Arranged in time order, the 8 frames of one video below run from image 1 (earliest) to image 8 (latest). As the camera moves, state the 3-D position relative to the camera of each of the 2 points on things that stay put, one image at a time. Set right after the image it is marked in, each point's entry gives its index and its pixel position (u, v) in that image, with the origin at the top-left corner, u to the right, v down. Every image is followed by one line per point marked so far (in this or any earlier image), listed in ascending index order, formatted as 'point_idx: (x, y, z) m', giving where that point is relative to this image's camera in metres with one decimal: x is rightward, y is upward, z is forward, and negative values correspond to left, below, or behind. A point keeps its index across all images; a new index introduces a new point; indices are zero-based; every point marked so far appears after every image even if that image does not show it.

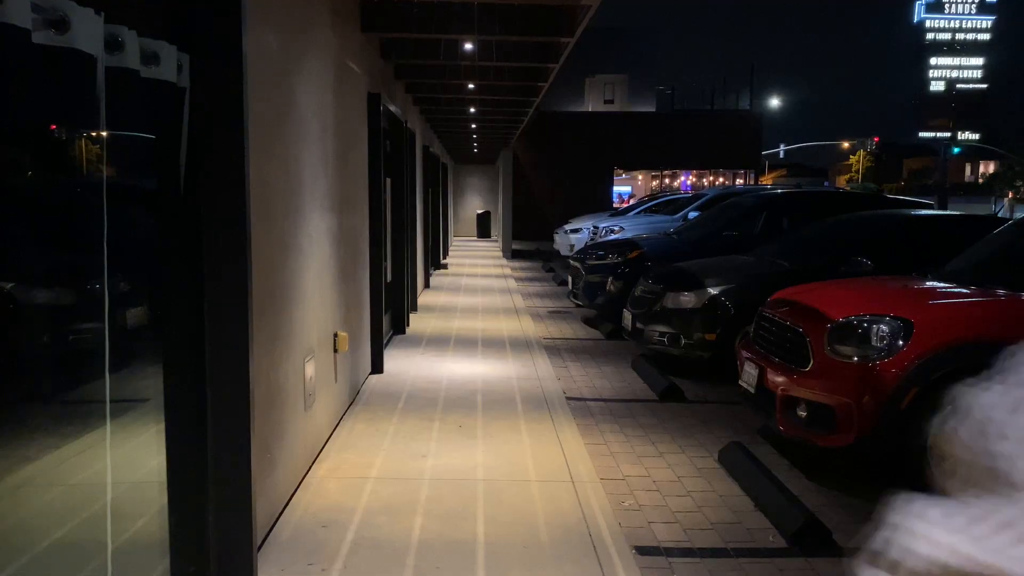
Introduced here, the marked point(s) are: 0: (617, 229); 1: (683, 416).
0: (+1.7, +1.0, +13.8) m
1: (+1.1, -0.9, +5.7) m
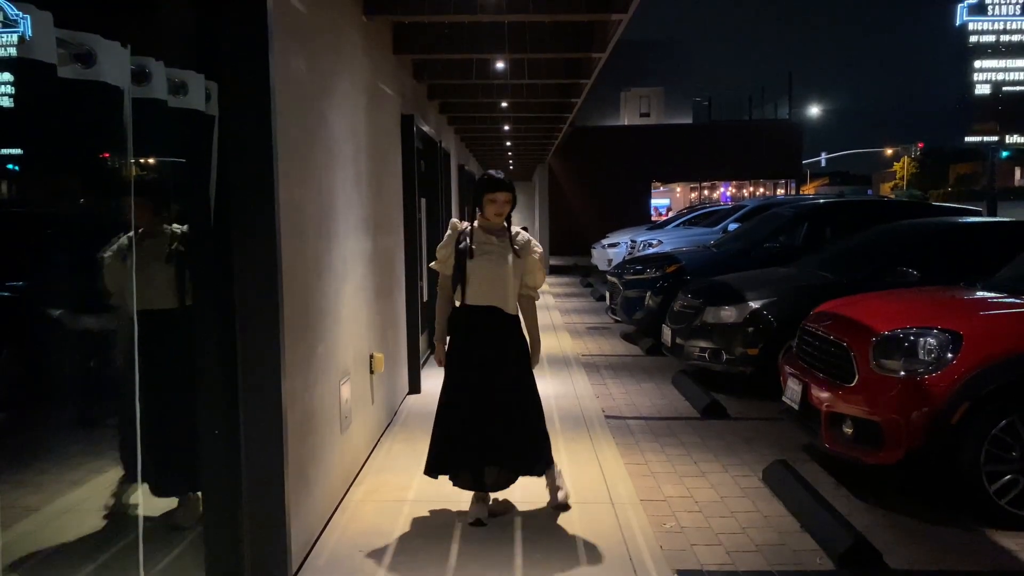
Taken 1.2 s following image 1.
0: (+2.3, +0.7, +13.7) m
1: (+1.4, -0.9, +5.5) m
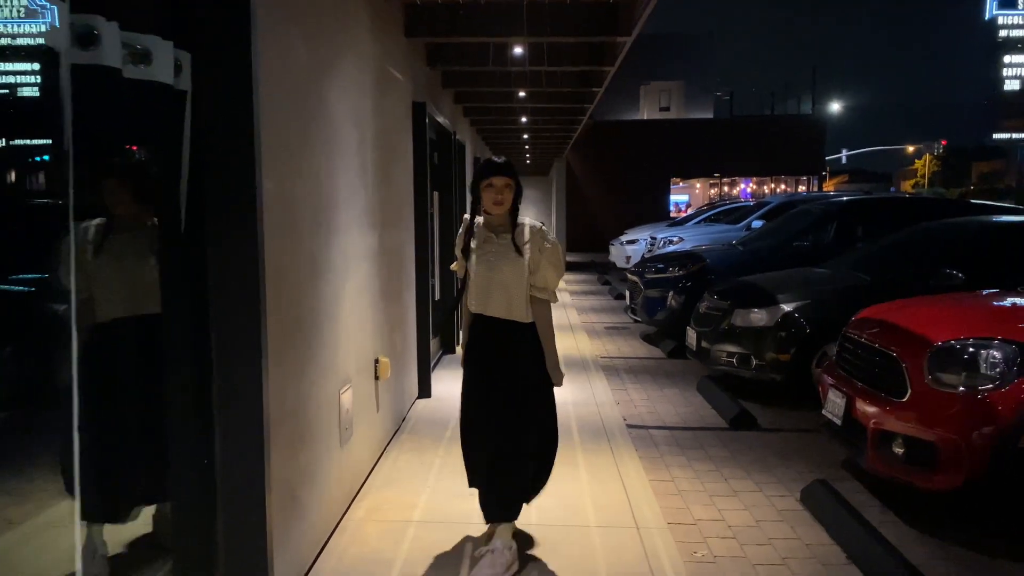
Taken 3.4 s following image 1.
0: (+2.6, +0.7, +13.3) m
1: (+1.5, -1.0, +5.1) m
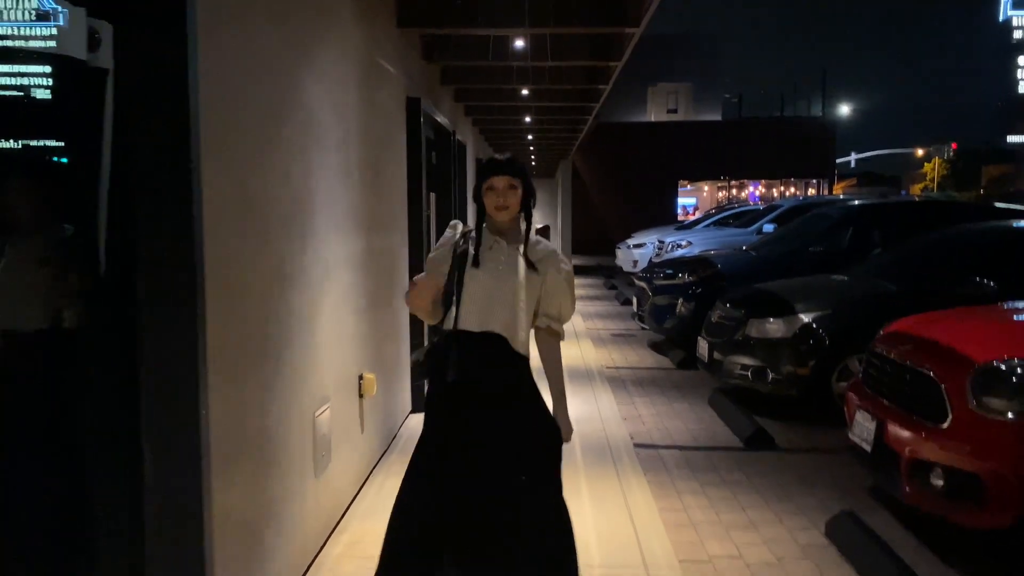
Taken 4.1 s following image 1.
0: (+2.6, +0.7, +12.9) m
1: (+1.5, -1.0, +4.8) m
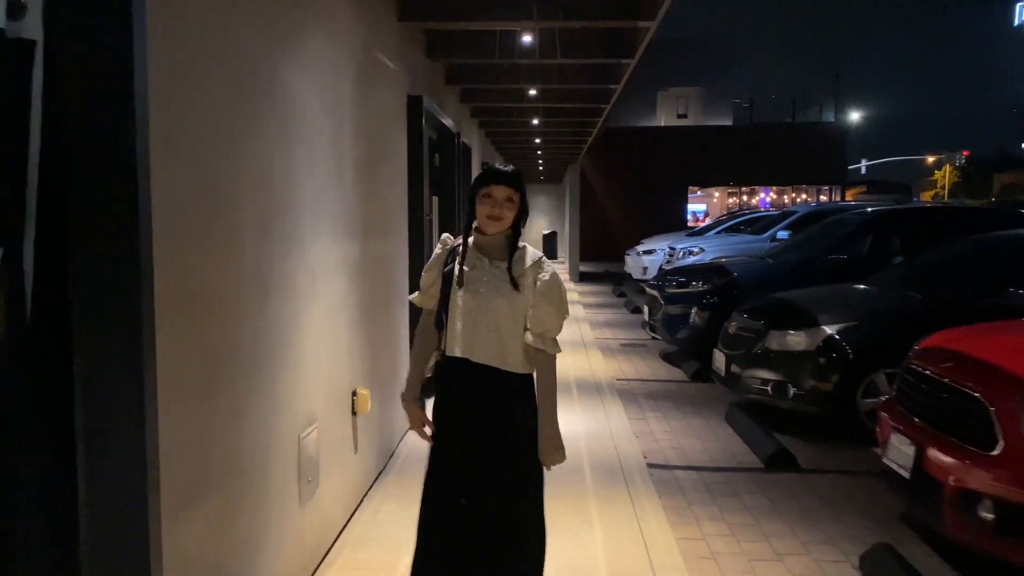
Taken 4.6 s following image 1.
0: (+2.7, +0.5, +12.5) m
1: (+1.5, -1.1, +4.4) m
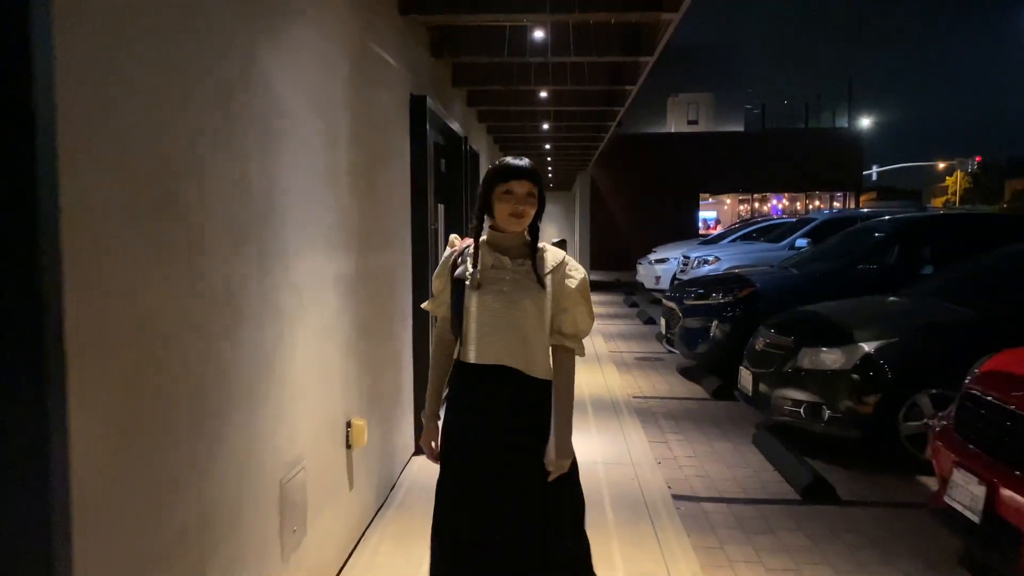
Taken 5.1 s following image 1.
0: (+2.9, +0.4, +12.1) m
1: (+1.5, -1.1, +4.0) m
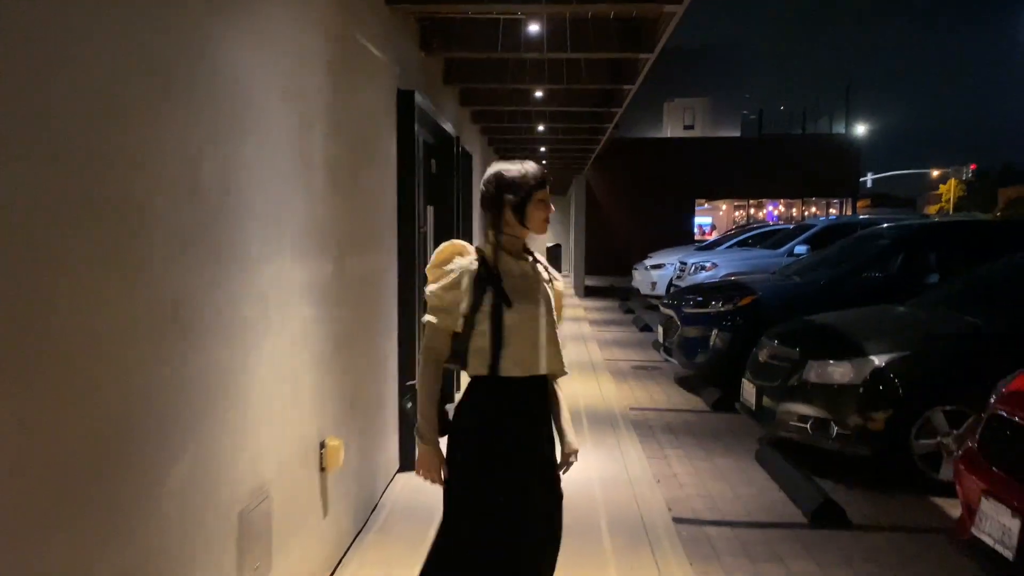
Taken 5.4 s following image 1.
0: (+2.8, +0.3, +11.9) m
1: (+1.5, -1.2, +3.7) m
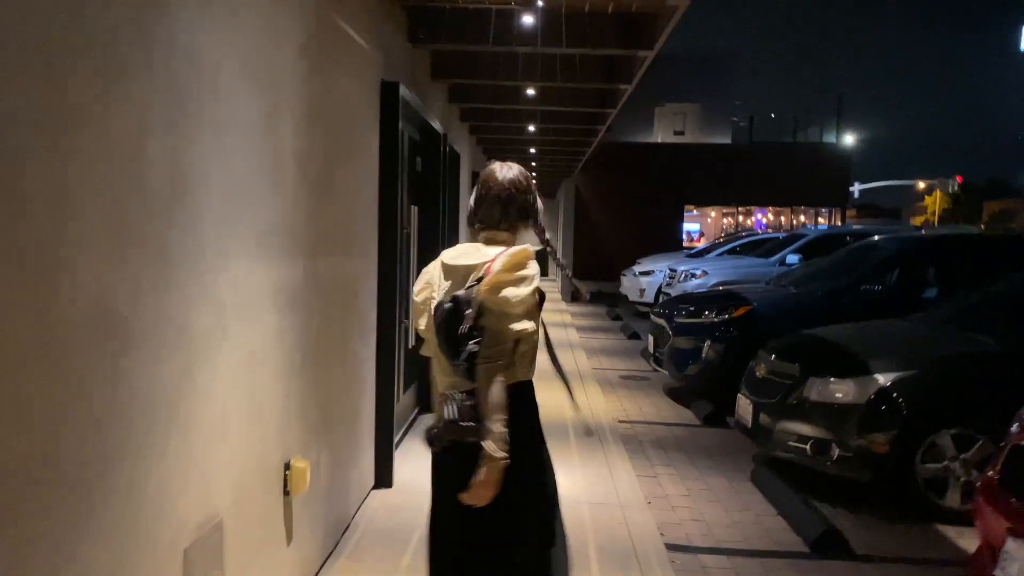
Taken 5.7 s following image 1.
0: (+2.6, +0.2, +11.6) m
1: (+1.4, -1.3, +3.5) m
